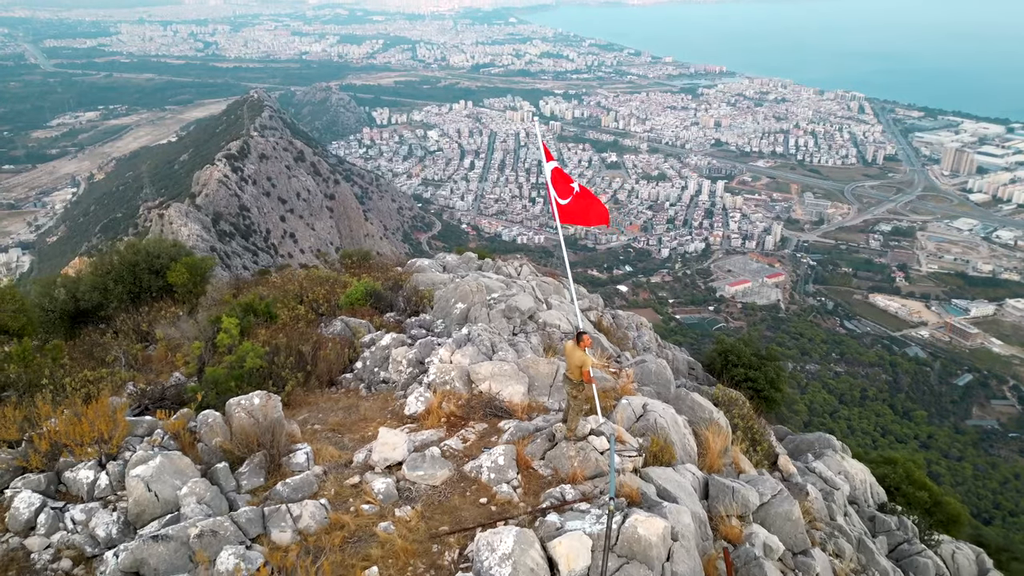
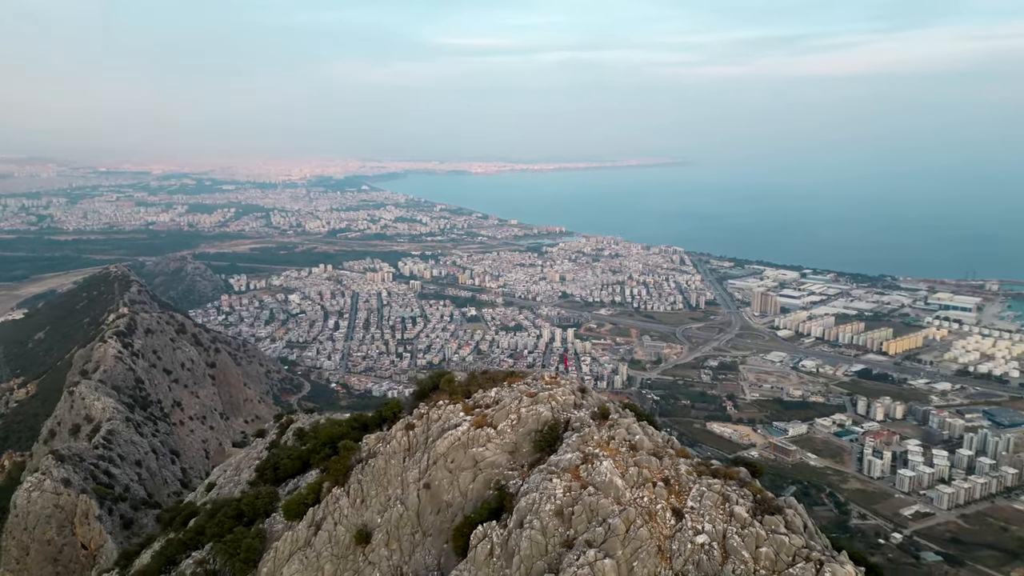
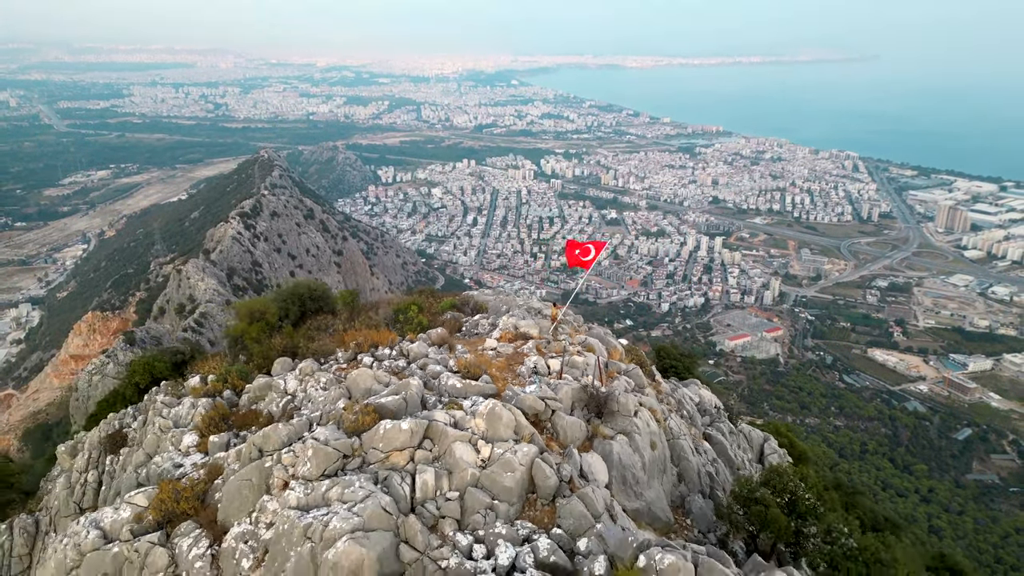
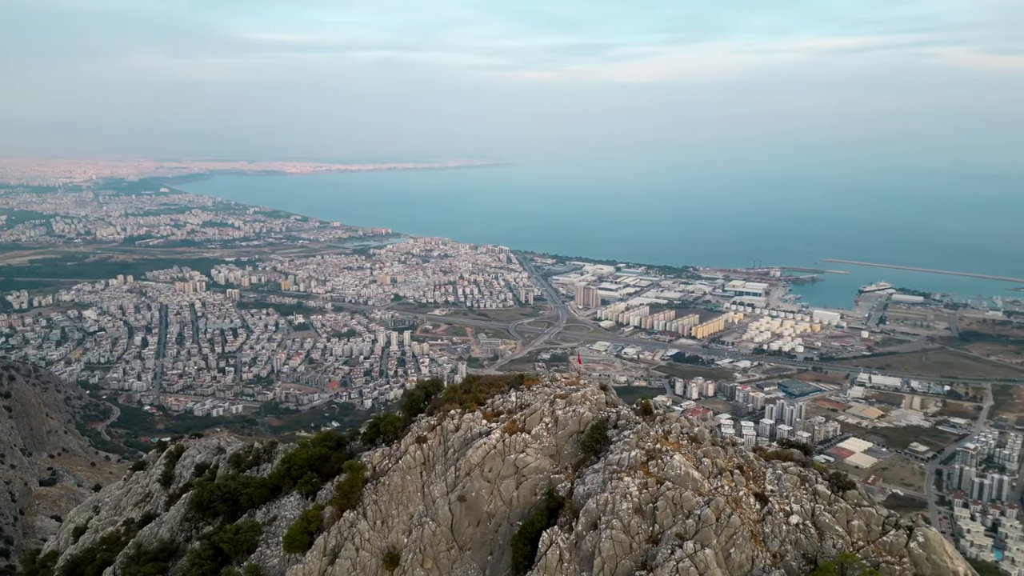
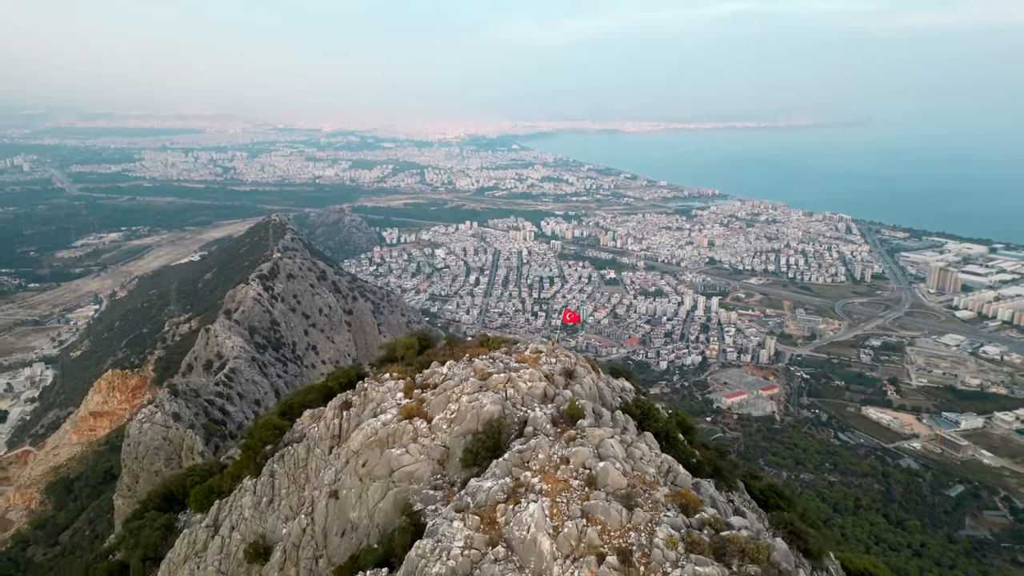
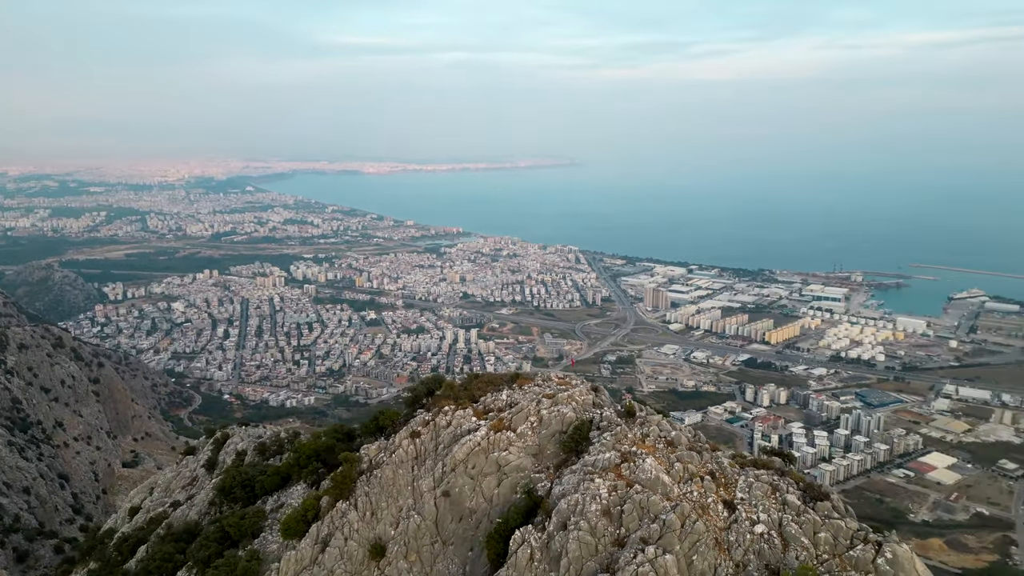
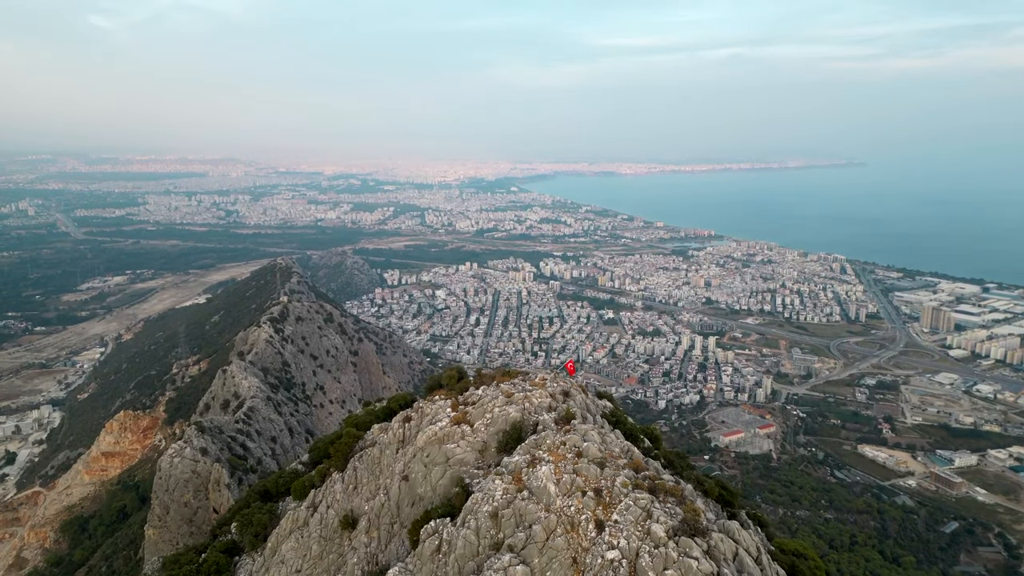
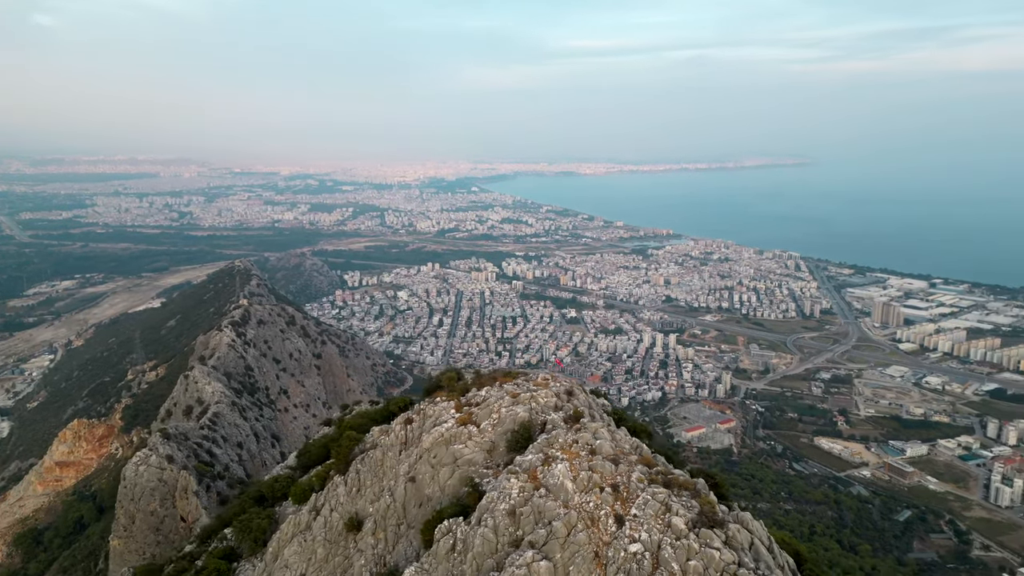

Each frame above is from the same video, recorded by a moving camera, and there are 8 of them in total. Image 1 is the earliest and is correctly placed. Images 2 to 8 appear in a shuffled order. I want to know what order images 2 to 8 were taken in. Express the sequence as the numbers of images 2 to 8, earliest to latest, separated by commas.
3, 5, 7, 8, 2, 6, 4
